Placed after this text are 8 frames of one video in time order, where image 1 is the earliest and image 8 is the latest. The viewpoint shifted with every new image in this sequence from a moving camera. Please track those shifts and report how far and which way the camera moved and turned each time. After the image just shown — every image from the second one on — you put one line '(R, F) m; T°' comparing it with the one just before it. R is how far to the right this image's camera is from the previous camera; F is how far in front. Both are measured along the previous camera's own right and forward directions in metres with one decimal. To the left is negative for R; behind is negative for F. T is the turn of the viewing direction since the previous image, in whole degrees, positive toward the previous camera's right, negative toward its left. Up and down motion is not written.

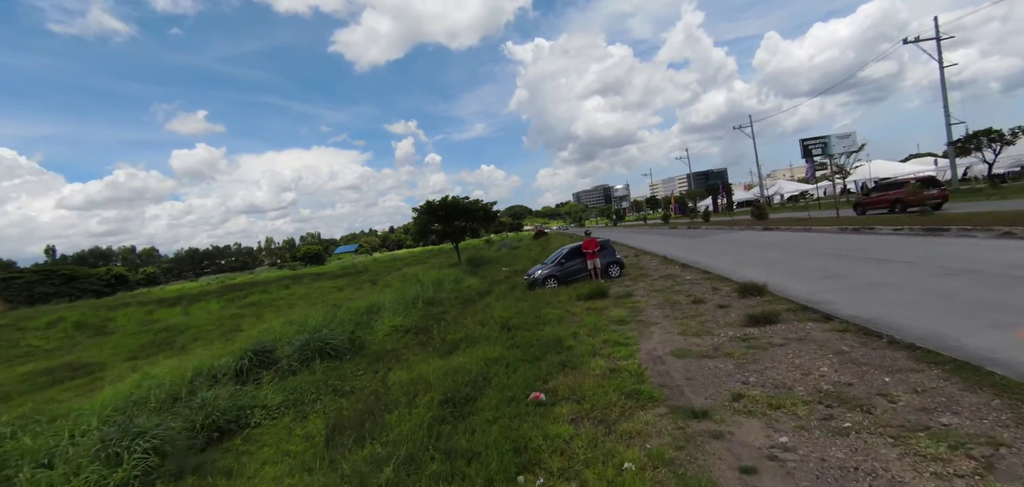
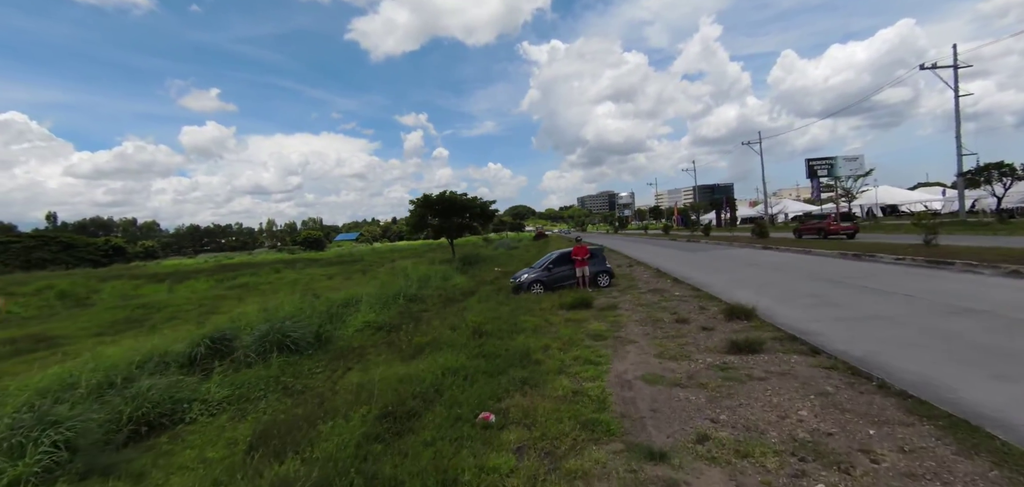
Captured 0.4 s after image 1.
(+0.5, +0.5) m; 0°
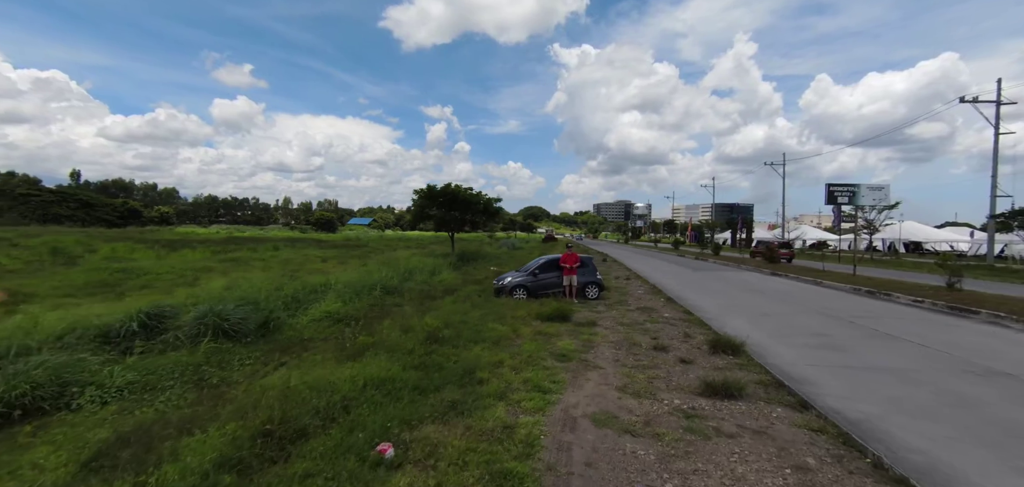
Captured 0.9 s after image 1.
(+0.8, +0.9) m; -2°
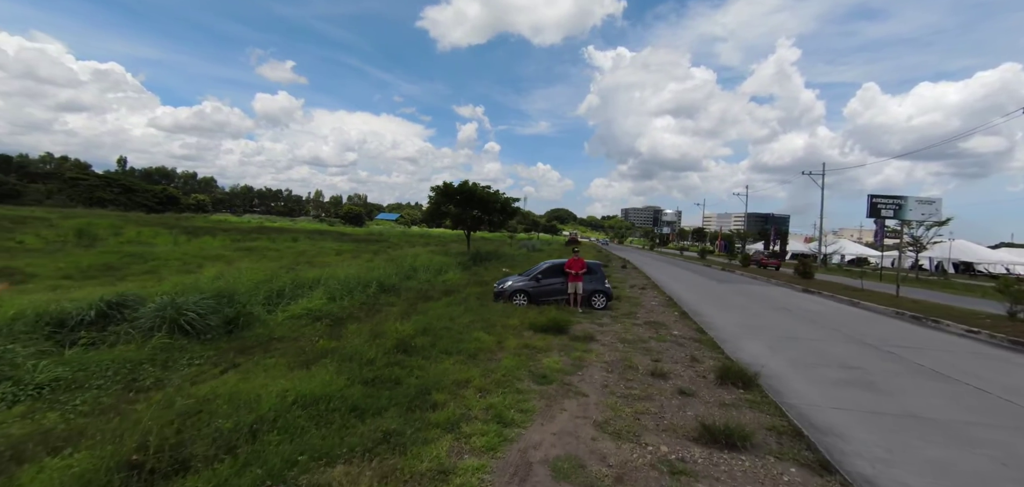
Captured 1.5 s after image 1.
(+0.7, +0.9) m; -3°
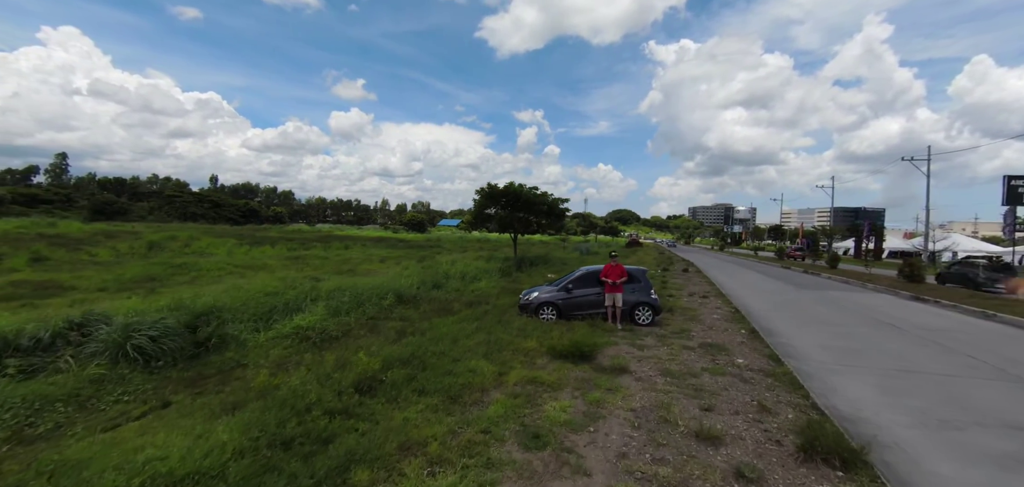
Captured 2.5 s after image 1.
(+0.9, +1.7) m; -8°
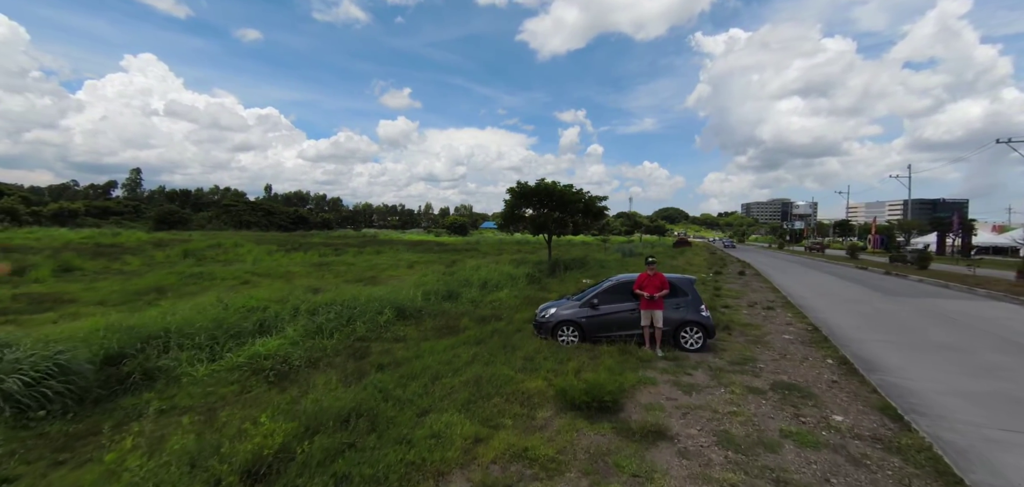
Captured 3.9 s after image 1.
(+0.6, +2.0) m; -6°
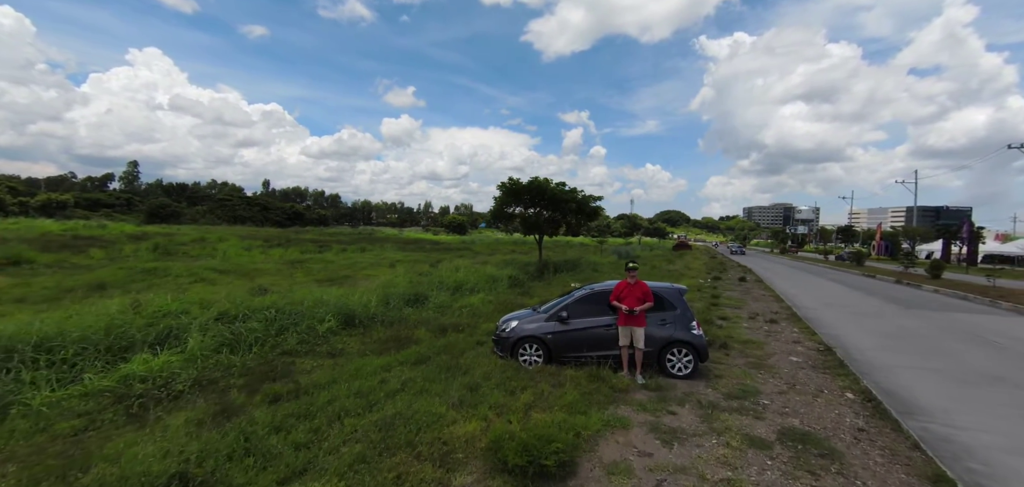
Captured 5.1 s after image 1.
(+0.8, +1.4) m; 0°
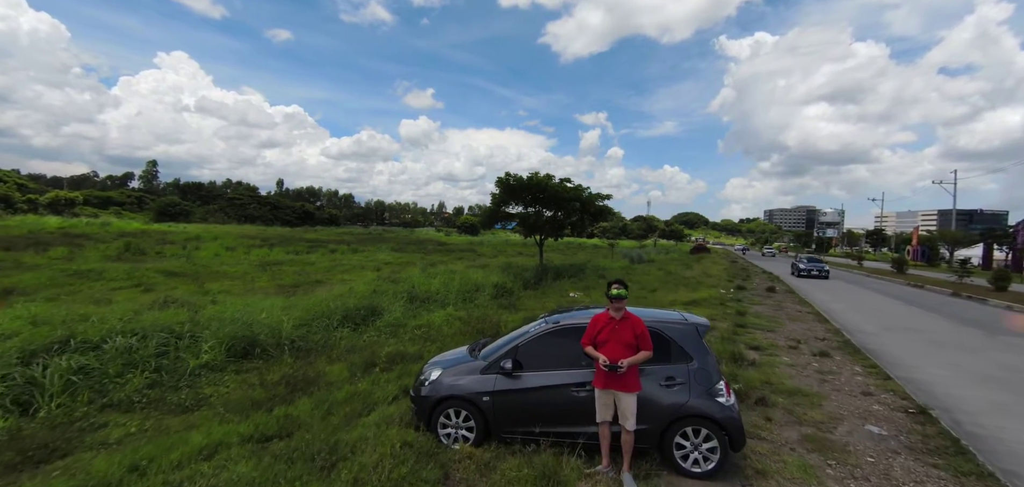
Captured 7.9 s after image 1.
(+1.0, +2.5) m; -2°
